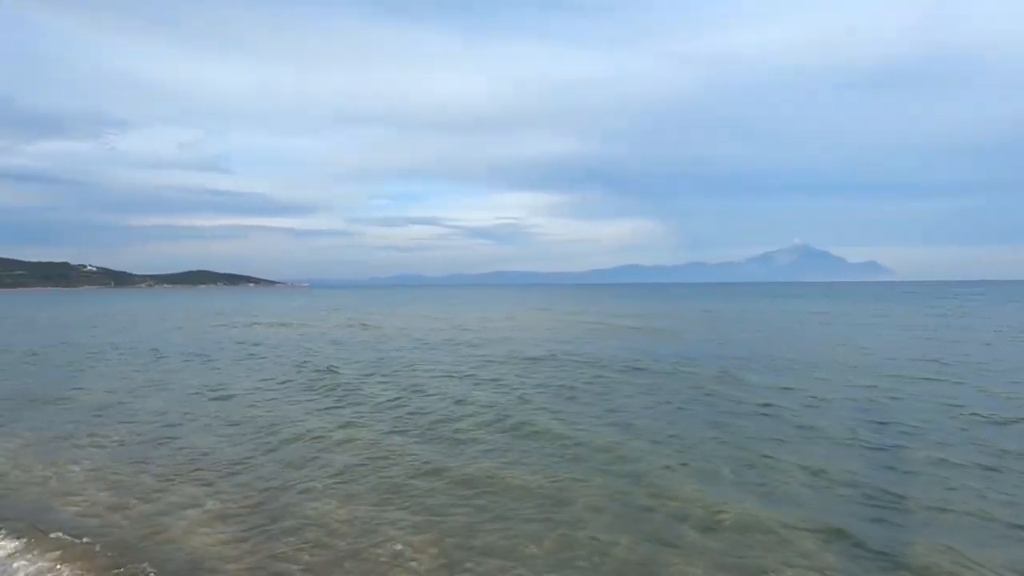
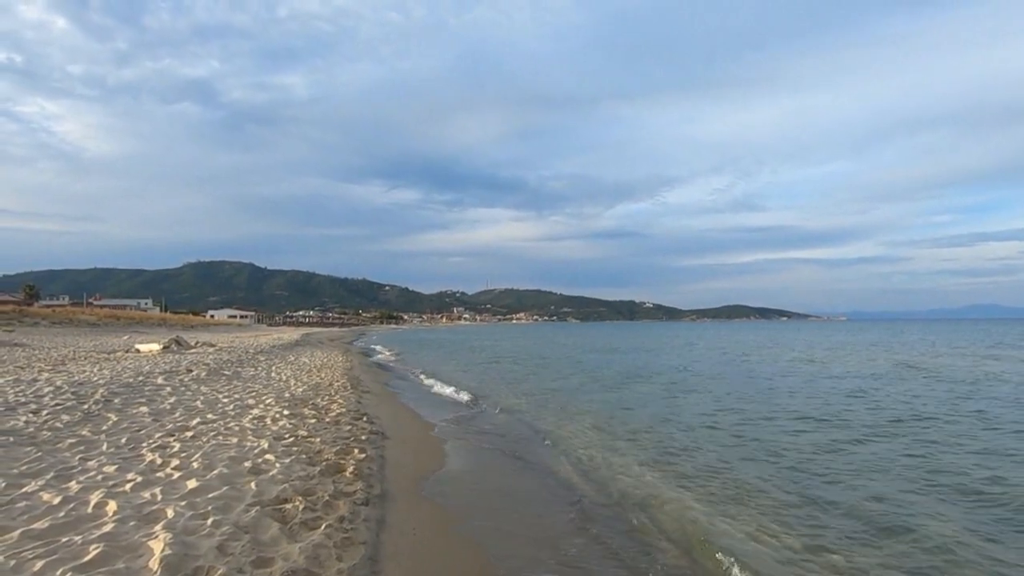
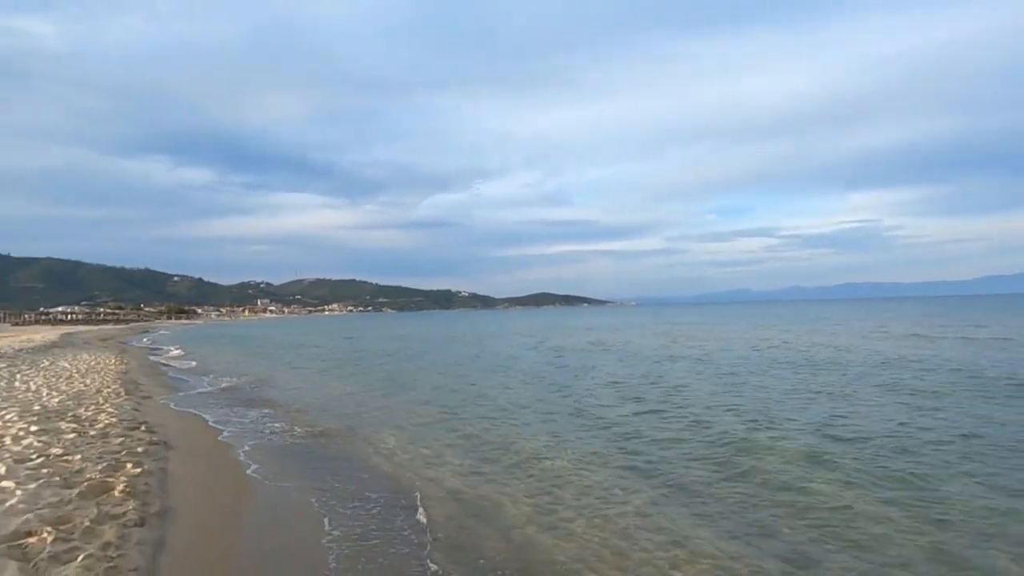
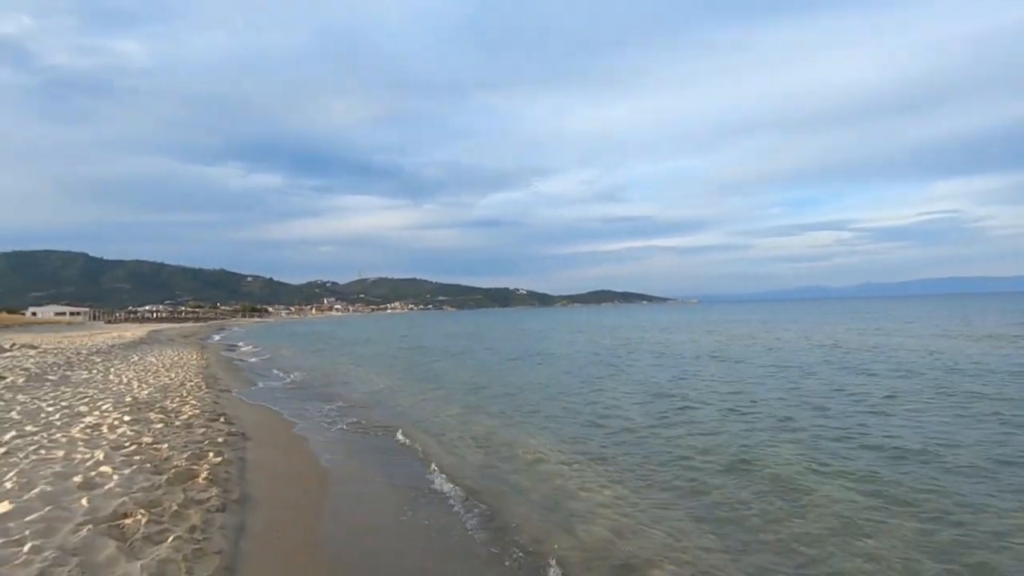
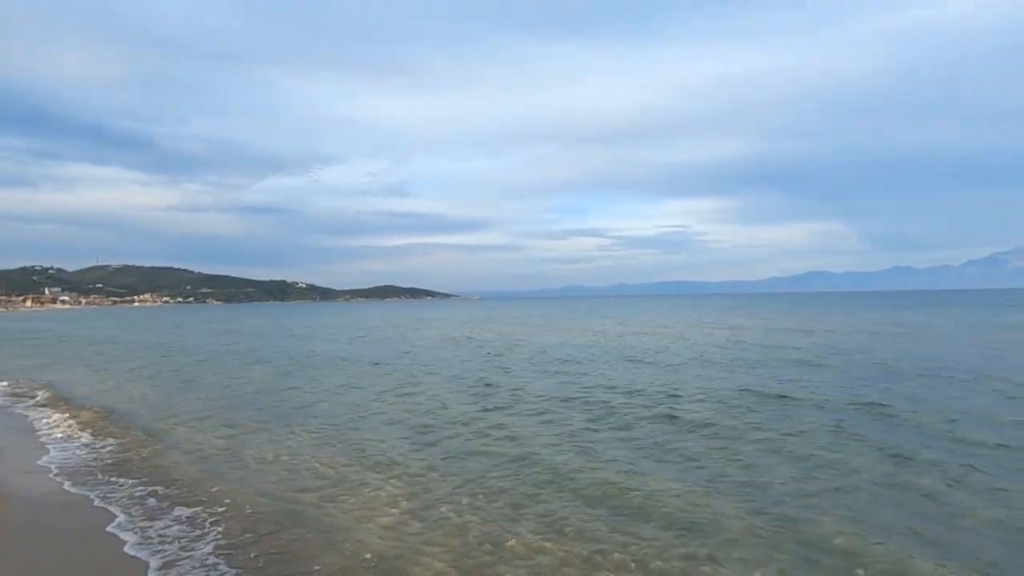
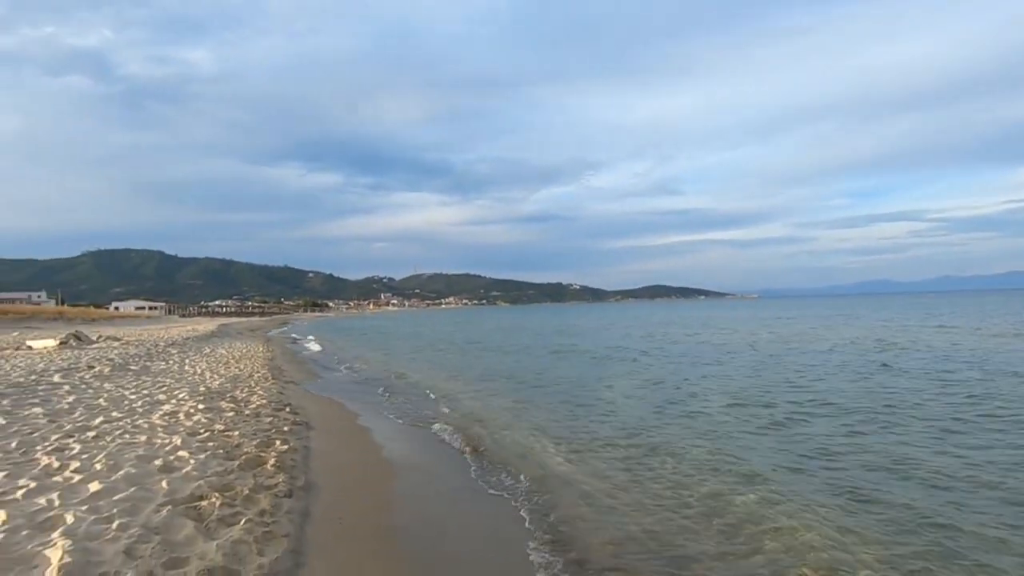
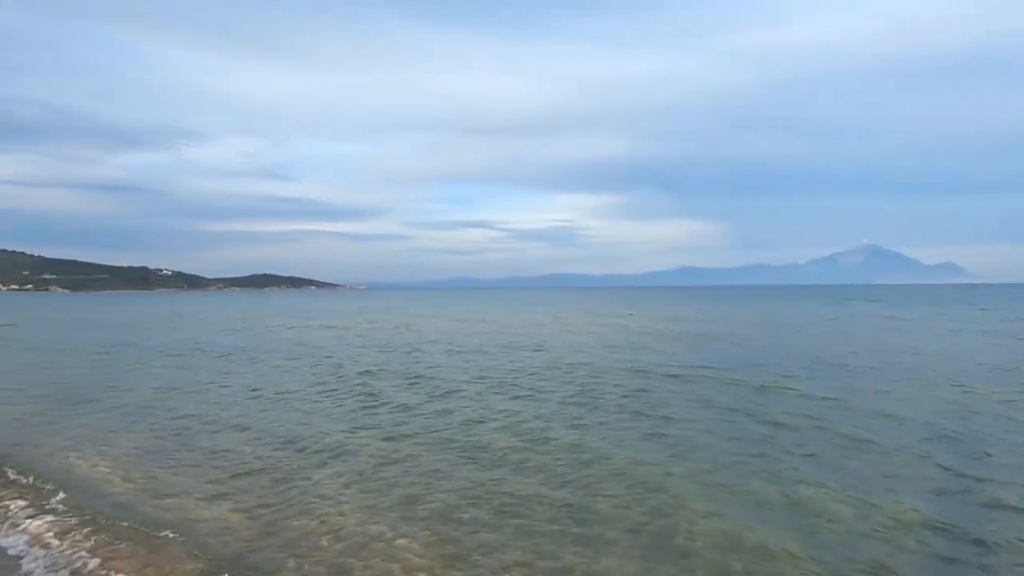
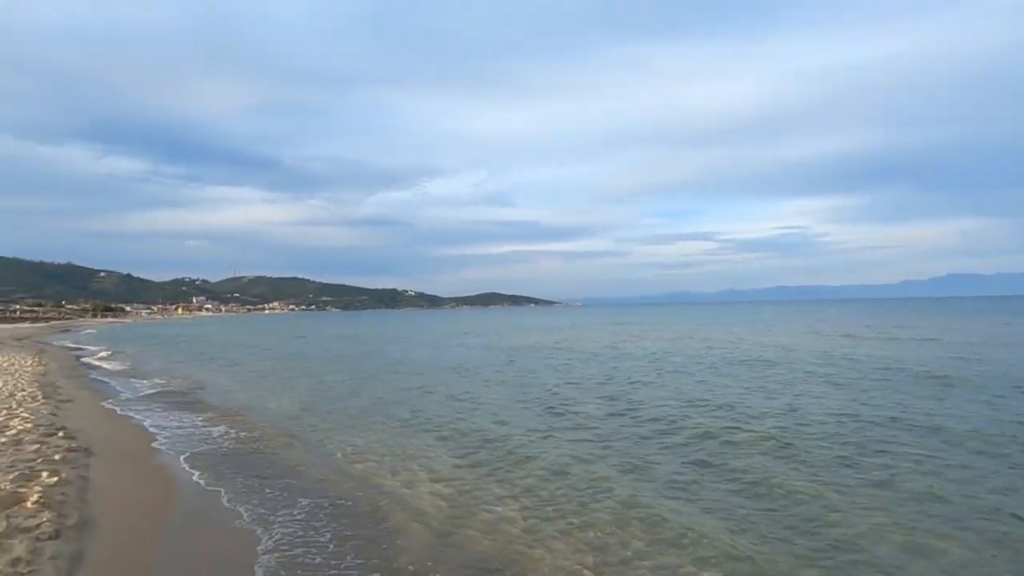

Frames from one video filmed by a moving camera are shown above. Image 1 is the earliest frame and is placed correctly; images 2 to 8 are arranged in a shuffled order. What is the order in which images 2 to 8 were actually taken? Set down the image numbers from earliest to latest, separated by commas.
7, 5, 8, 3, 4, 6, 2
